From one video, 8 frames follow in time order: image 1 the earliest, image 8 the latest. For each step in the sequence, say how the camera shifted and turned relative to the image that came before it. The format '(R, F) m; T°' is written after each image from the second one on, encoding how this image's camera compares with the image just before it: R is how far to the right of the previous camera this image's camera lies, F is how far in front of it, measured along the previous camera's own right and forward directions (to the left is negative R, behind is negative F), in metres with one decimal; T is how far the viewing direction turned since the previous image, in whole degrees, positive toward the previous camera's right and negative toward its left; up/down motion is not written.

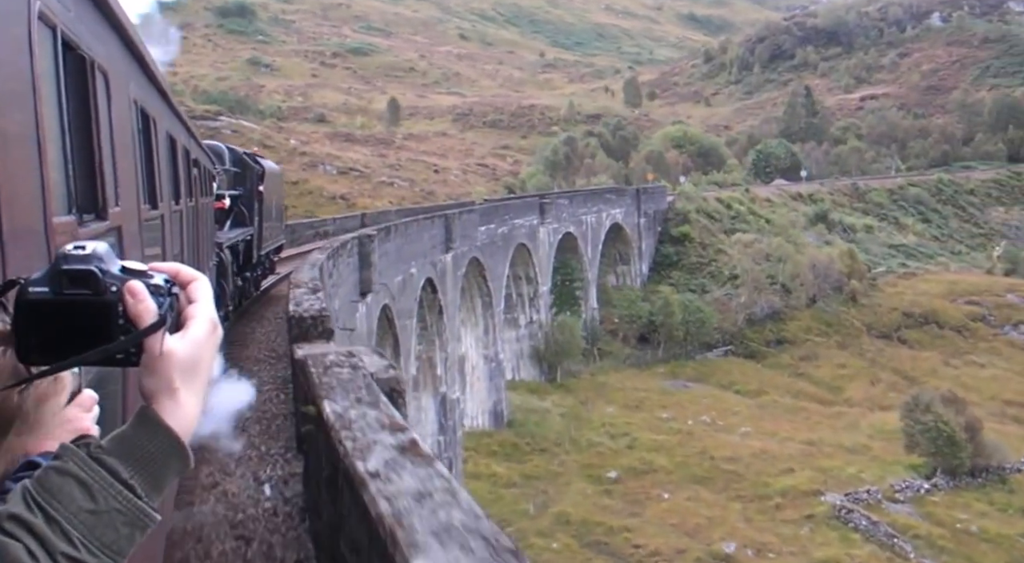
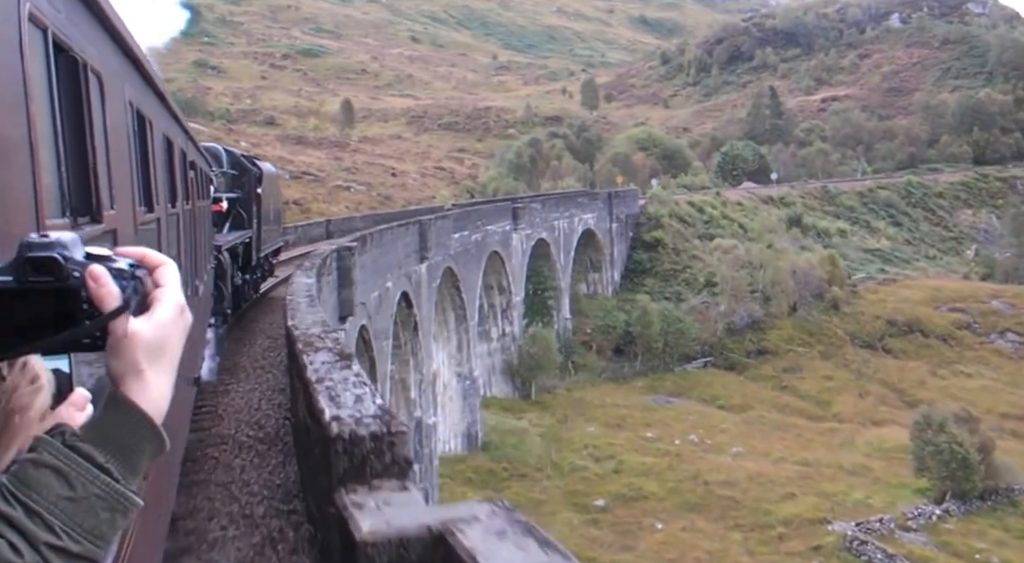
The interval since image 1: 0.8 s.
(-0.6, +1.8) m; +3°
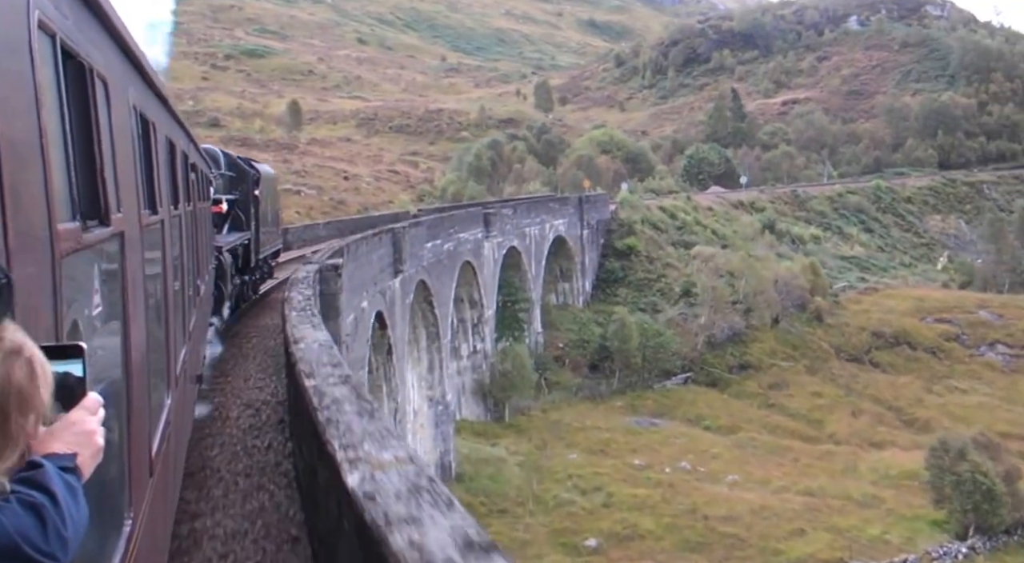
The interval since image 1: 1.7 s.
(-0.7, +2.0) m; +3°
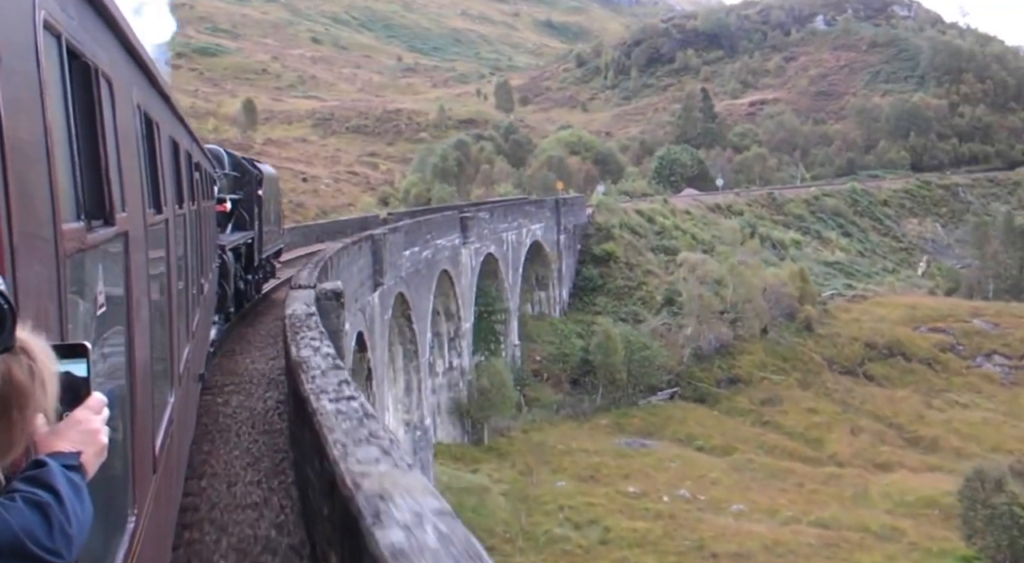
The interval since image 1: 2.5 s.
(-0.6, +1.9) m; +3°
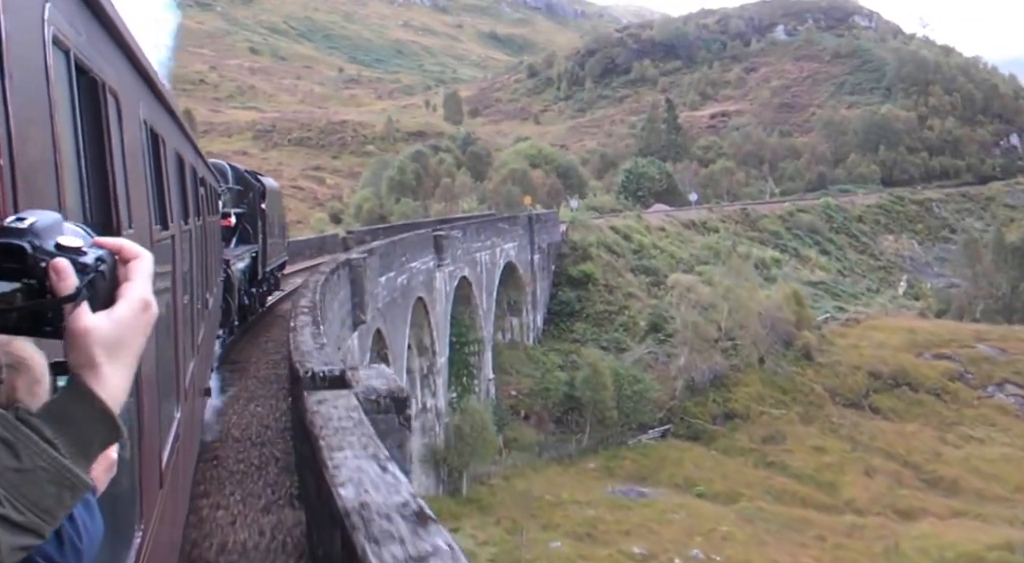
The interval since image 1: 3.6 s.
(-0.9, +2.7) m; +4°
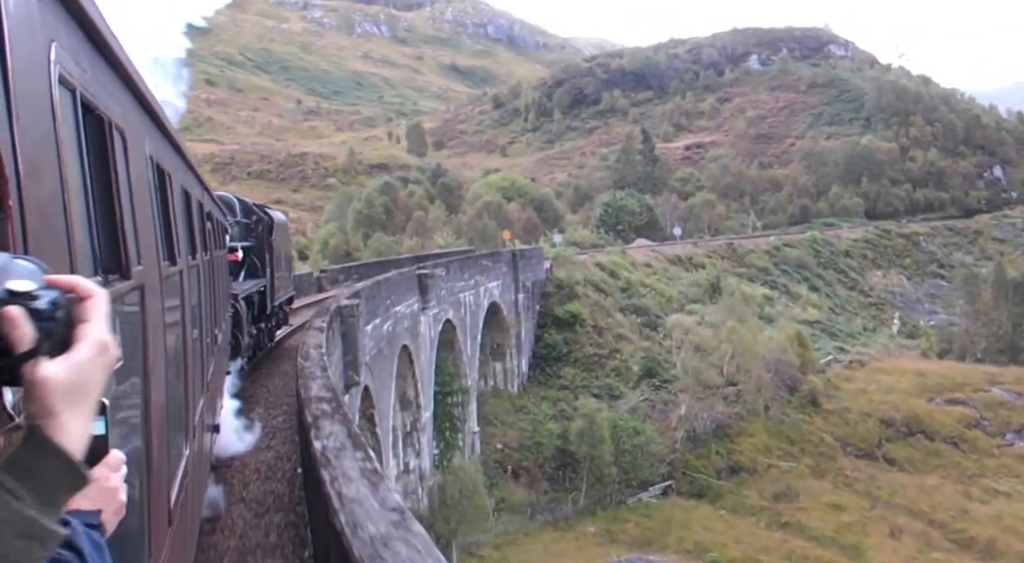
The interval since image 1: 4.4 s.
(-0.7, +2.2) m; +3°
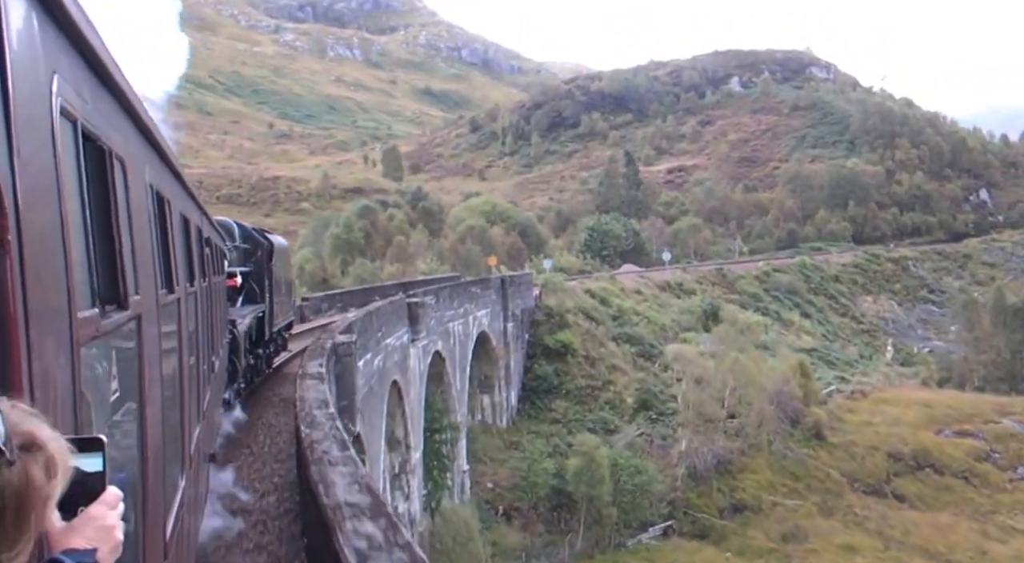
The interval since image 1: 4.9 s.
(-0.5, +1.3) m; +2°
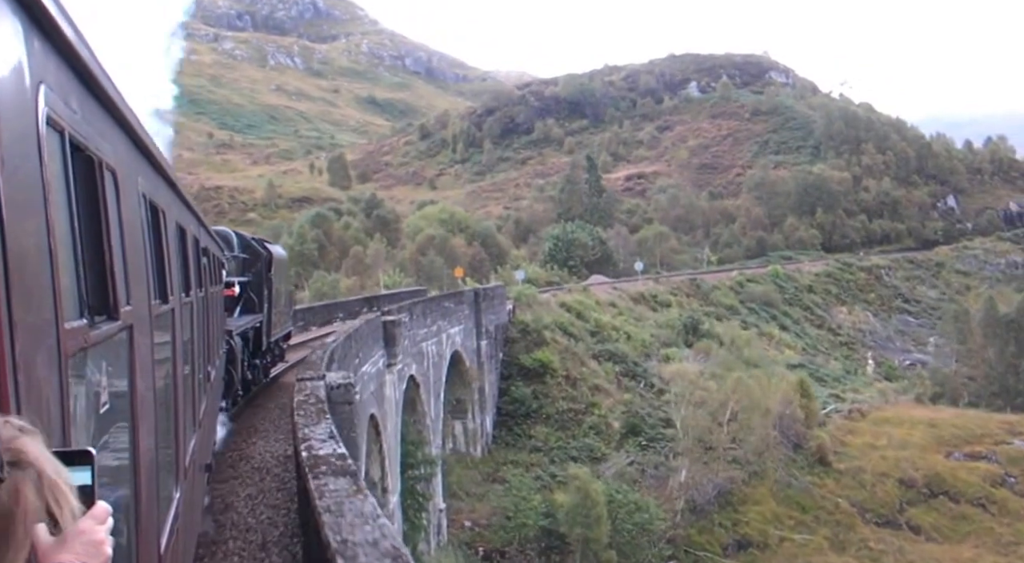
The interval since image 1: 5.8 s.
(-1.0, +2.5) m; +4°
